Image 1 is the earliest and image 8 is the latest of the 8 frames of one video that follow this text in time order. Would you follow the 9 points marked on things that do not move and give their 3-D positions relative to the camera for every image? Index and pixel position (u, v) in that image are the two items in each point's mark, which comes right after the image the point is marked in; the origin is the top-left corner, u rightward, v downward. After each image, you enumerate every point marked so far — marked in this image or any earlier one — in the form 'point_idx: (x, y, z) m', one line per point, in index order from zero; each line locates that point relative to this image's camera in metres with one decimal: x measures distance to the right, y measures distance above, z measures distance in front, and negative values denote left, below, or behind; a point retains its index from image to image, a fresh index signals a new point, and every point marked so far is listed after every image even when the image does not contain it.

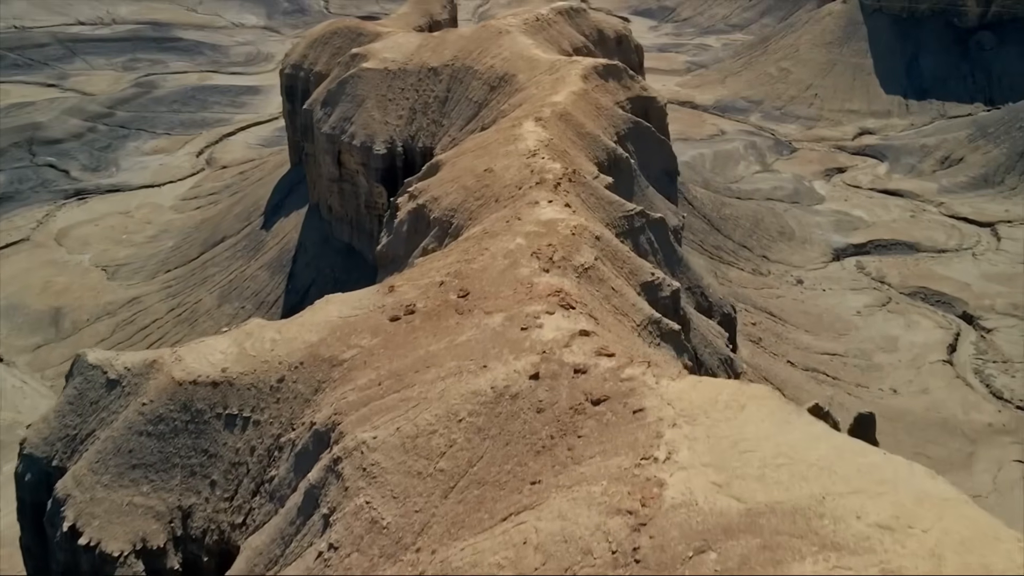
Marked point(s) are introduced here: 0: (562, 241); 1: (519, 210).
0: (+0.7, +0.7, +14.3) m
1: (+0.1, +1.3, +16.0) m
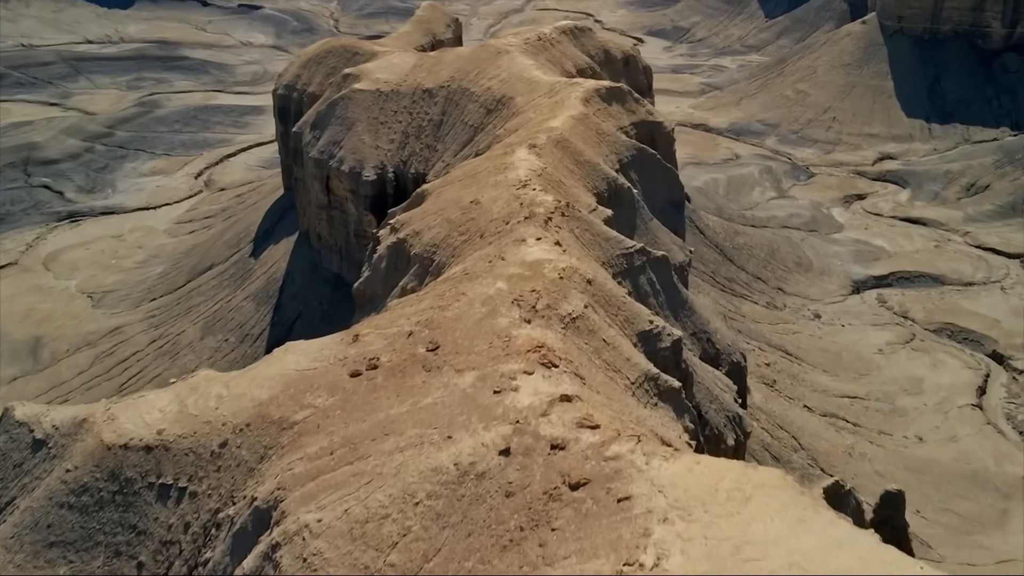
0: (+0.5, 0.0, +12.7) m
1: (-0.1, +0.6, +14.4) m
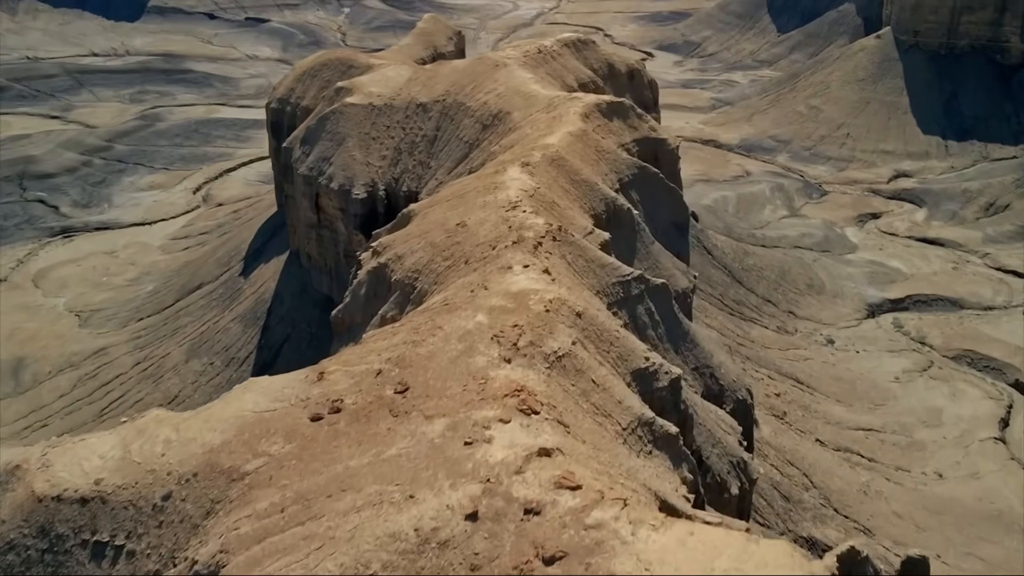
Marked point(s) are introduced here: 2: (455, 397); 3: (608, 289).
0: (+0.3, -0.4, +11.6) m
1: (-0.3, +0.2, +13.3) m
2: (-0.6, -1.2, +10.2) m
3: (+1.4, 0.0, +14.3) m
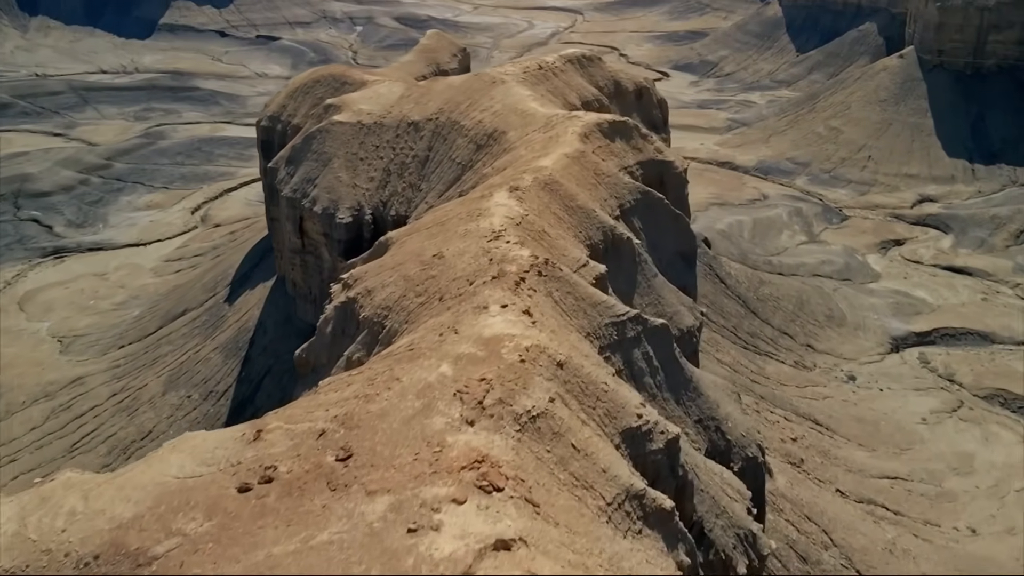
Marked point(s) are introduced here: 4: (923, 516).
0: (-0.1, -0.9, +10.0) m
1: (-0.6, -0.4, +11.7) m
2: (-1.0, -1.6, +8.5) m
3: (+1.2, -0.6, +12.6) m
4: (+8.5, -4.7, +19.7) m
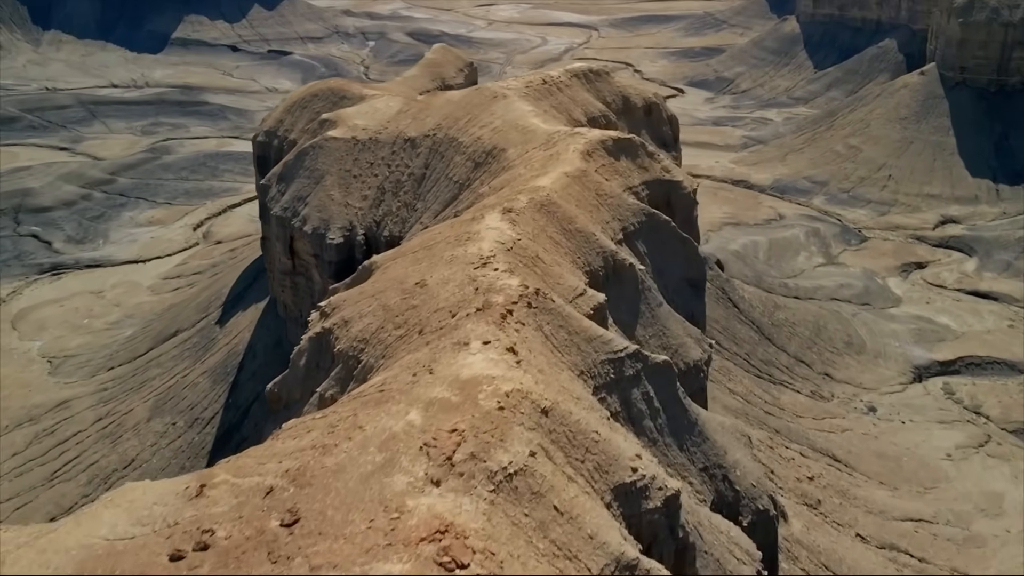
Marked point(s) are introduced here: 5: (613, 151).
0: (-0.3, -1.2, +8.8) m
1: (-0.8, -0.7, +10.5) m
2: (-1.2, -2.0, +7.4) m
3: (+1.0, -1.0, +11.5) m
4: (+8.5, -5.3, +18.3) m
5: (+1.9, +2.6, +18.2) m
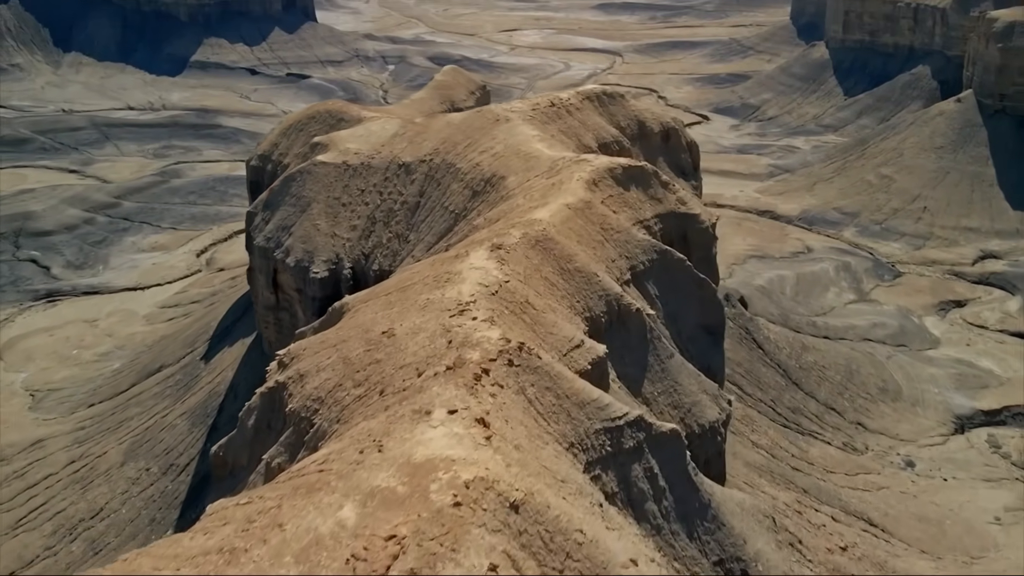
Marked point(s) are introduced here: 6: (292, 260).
0: (-0.6, -1.7, +6.9) m
1: (-1.1, -1.3, +8.7) m
2: (-1.6, -2.4, +5.5) m
3: (+0.8, -1.6, +9.6) m
4: (+8.3, -6.2, +16.1) m
5: (+1.9, +1.9, +16.4) m
6: (-4.3, +0.5, +18.5) m
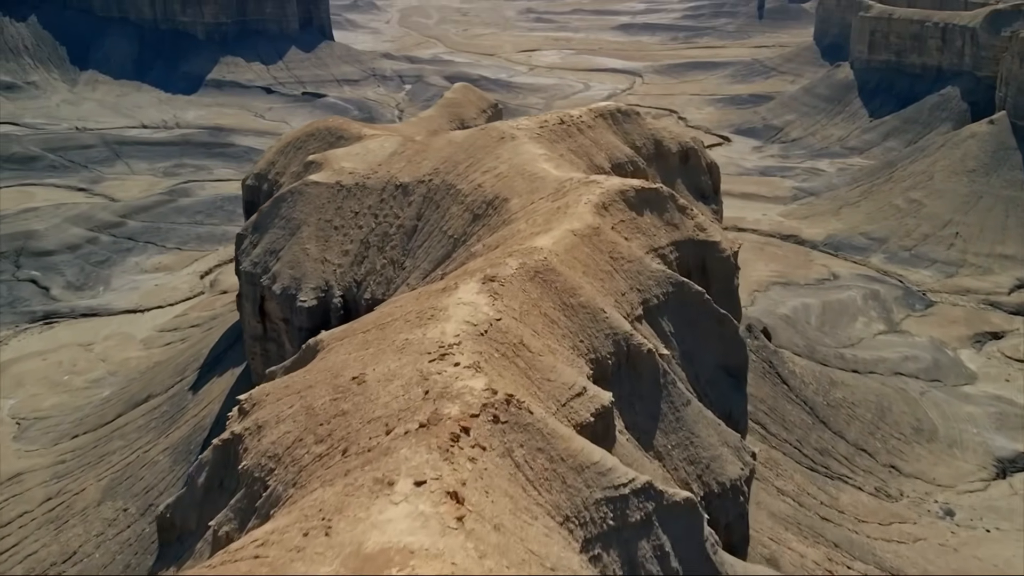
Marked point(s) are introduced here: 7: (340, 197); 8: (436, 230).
0: (-0.8, -2.0, +5.5) m
1: (-1.2, -1.6, +7.2) m
2: (-1.8, -2.7, +4.1) m
3: (+0.6, -1.9, +8.1) m
4: (+8.3, -6.7, +14.3) m
5: (+1.9, +1.3, +14.9) m
6: (-4.3, 0.0, +17.2) m
7: (-3.4, +1.8, +18.6) m
8: (-1.4, +1.1, +17.3) m
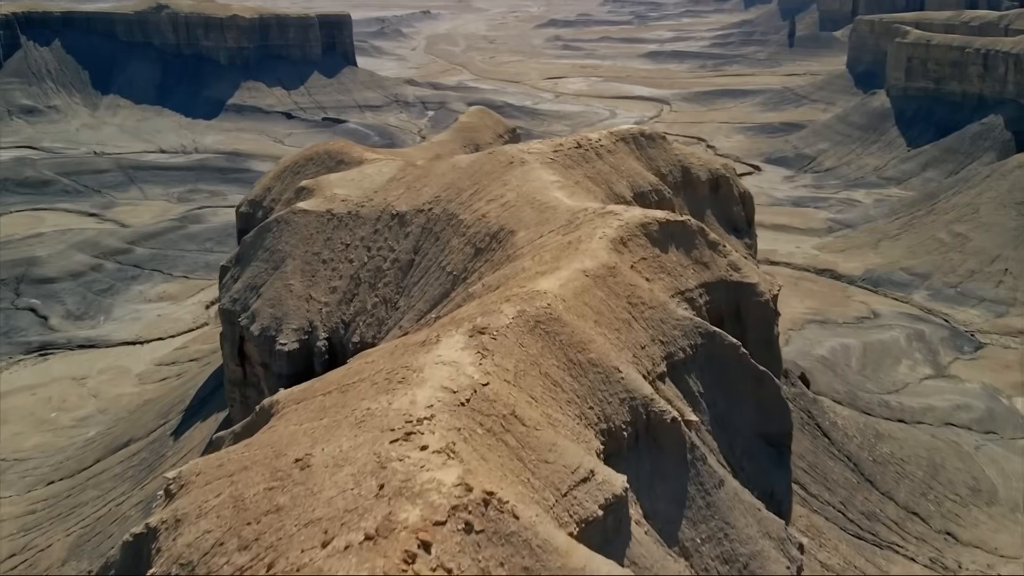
0: (-1.0, -2.4, +3.4) m
1: (-1.4, -2.0, +5.2) m
2: (-2.1, -2.9, +2.0) m
3: (+0.5, -2.4, +6.0) m
4: (+8.2, -7.4, +11.9) m
5: (+2.0, +0.7, +12.9) m
6: (-4.1, -0.6, +15.3) m
7: (-3.2, +1.1, +16.7) m
8: (-1.3, +0.4, +15.3) m
